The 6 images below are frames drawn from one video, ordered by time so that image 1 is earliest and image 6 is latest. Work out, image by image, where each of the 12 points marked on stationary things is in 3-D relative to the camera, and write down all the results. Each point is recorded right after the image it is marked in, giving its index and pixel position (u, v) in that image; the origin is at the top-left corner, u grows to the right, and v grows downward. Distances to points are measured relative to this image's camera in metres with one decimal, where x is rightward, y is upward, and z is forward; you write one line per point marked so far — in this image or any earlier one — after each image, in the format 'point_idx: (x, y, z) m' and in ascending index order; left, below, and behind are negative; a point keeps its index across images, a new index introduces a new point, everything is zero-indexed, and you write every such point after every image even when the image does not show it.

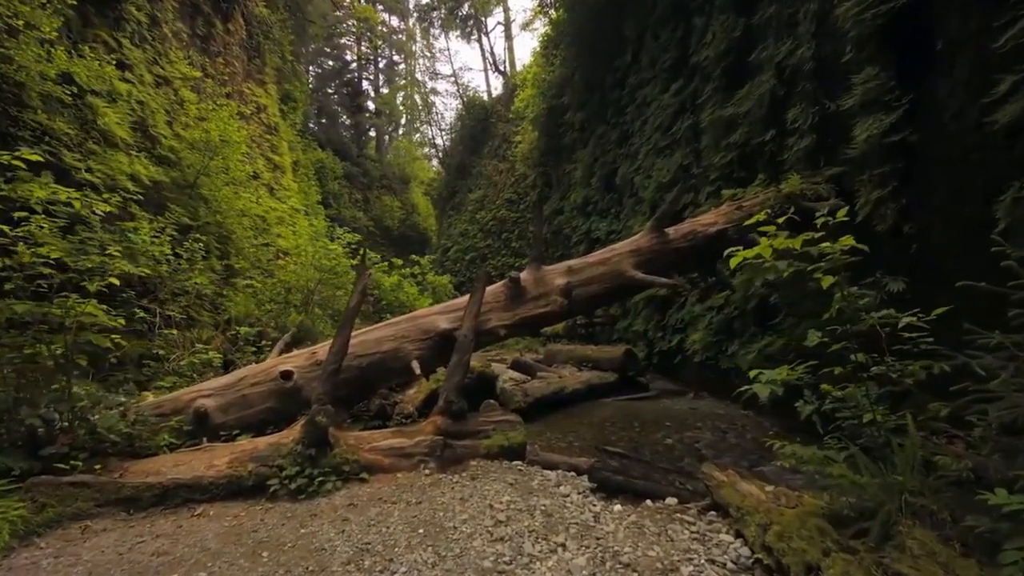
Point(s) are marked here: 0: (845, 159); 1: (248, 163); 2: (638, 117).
0: (+3.4, +1.3, +5.1) m
1: (-6.8, +3.3, +13.0) m
2: (+2.9, +3.9, +11.6) m
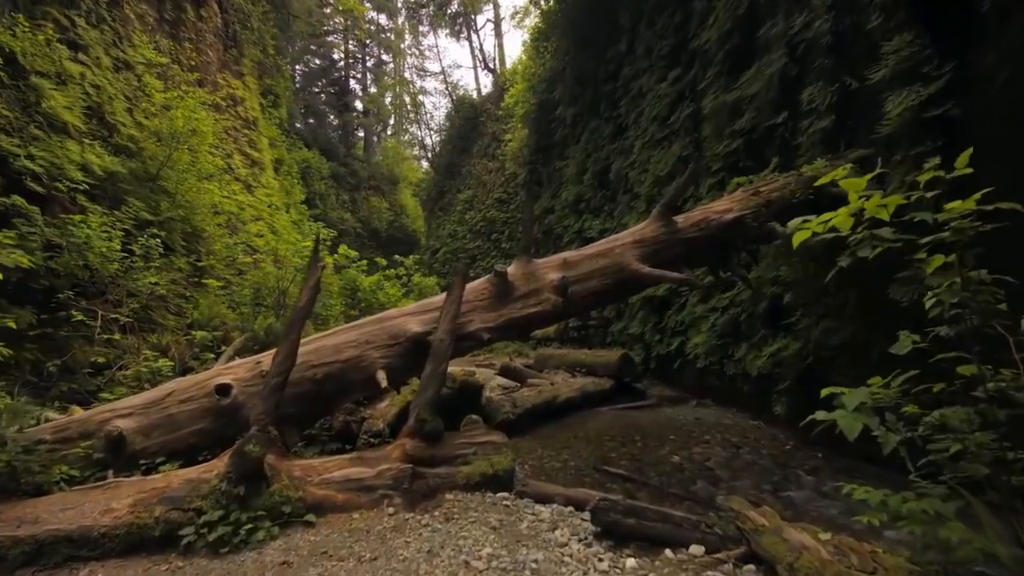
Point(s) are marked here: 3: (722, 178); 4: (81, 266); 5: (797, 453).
0: (+3.2, +1.3, +4.6) m
1: (-7.1, +3.2, +12.3) m
2: (+2.6, +3.9, +11.1) m
3: (+2.9, +1.5, +6.9) m
4: (-5.5, +0.3, +6.5) m
5: (+2.6, -1.5, +4.7) m
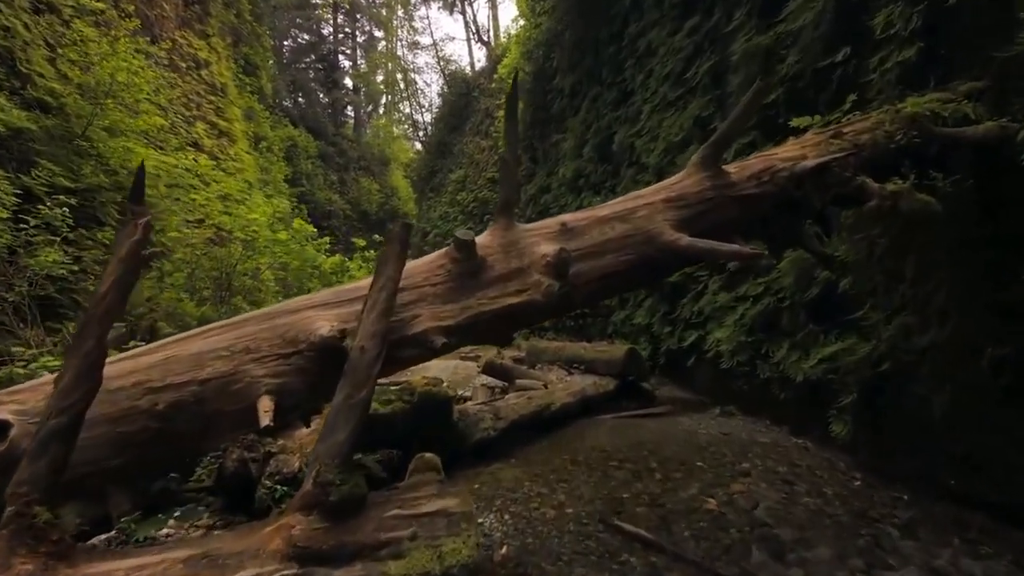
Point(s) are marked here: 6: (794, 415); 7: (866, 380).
0: (+3.1, +1.4, +3.3) m
1: (-7.3, +3.6, +10.9) m
2: (+2.5, +4.2, +9.7) m
3: (+2.7, +1.7, +5.6) m
4: (-5.7, +0.5, +5.2) m
5: (+2.5, -1.4, +3.5) m
6: (+2.7, -1.2, +4.9) m
7: (+2.7, -0.7, +3.9) m
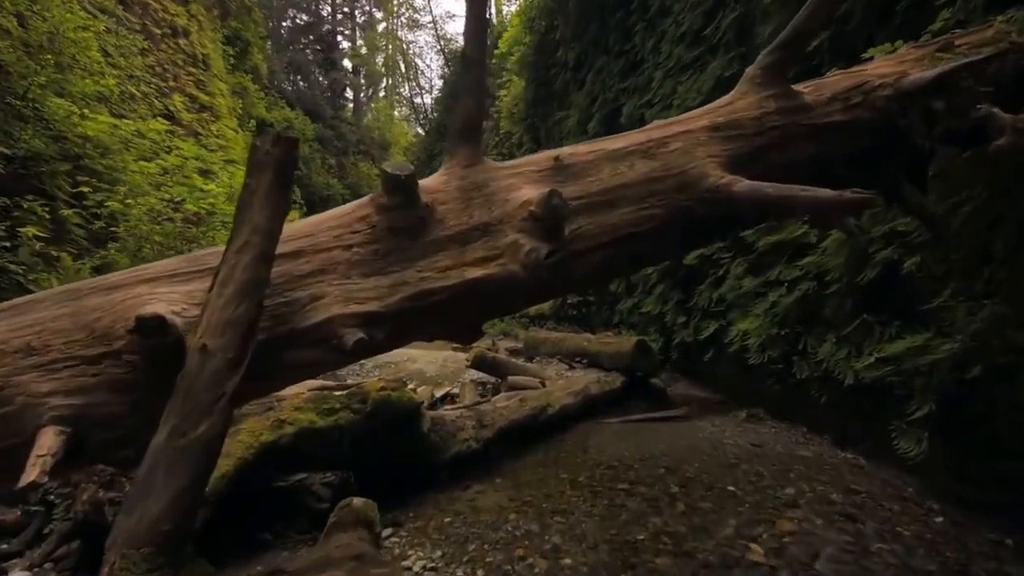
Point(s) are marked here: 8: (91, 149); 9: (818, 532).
0: (+3.0, +1.5, +2.4) m
1: (-7.3, +3.9, +10.0) m
2: (+2.4, +4.4, +8.8) m
3: (+2.6, +1.8, +4.7) m
4: (-5.8, +0.7, +4.4) m
5: (+2.4, -1.3, +2.7) m
6: (+2.6, -1.1, +4.0) m
7: (+2.6, -0.6, +3.0) m
8: (-5.9, +1.9, +7.1) m
9: (+1.6, -1.3, +2.6) m
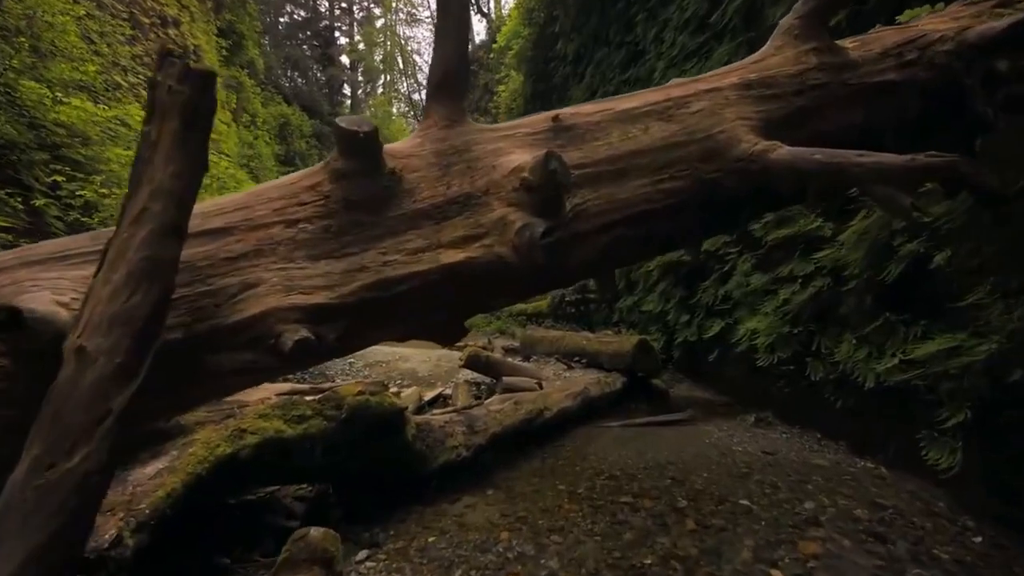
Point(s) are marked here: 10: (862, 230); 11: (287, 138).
0: (+3.0, +1.6, +2.1) m
1: (-7.3, +4.0, +9.7) m
2: (+2.4, +4.5, +8.5) m
3: (+2.6, +1.9, +4.5) m
4: (-5.8, +0.8, +4.1) m
5: (+2.3, -1.3, +2.4) m
6: (+2.5, -1.0, +3.8) m
7: (+2.6, -0.6, +2.8) m
8: (-6.0, +2.0, +6.8) m
9: (+1.6, -1.2, +2.4) m
10: (+2.5, +0.4, +3.7) m
11: (-8.4, +5.6, +18.2) m
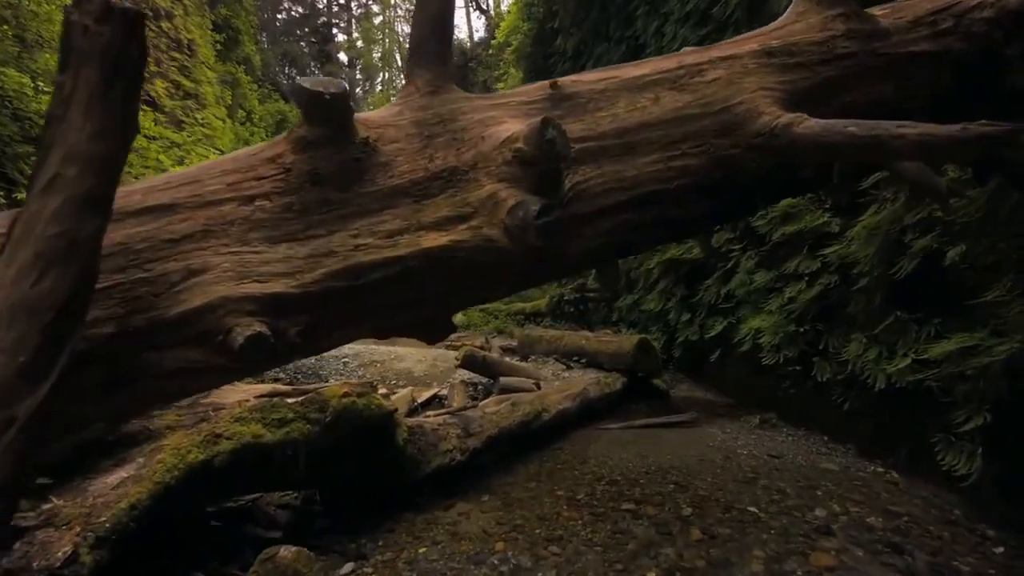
0: (+3.0, +1.6, +2.0) m
1: (-7.4, +4.1, +9.5) m
2: (+2.4, +4.5, +8.3) m
3: (+2.6, +1.9, +4.3) m
4: (-5.8, +0.8, +3.9) m
5: (+2.3, -1.3, +2.2) m
6: (+2.5, -1.0, +3.6) m
7: (+2.5, -0.5, +2.6) m
8: (-6.0, +2.0, +6.6) m
9: (+1.5, -1.2, +2.2) m
10: (+2.5, +0.4, +3.5) m
11: (-8.5, +5.6, +18.0) m
